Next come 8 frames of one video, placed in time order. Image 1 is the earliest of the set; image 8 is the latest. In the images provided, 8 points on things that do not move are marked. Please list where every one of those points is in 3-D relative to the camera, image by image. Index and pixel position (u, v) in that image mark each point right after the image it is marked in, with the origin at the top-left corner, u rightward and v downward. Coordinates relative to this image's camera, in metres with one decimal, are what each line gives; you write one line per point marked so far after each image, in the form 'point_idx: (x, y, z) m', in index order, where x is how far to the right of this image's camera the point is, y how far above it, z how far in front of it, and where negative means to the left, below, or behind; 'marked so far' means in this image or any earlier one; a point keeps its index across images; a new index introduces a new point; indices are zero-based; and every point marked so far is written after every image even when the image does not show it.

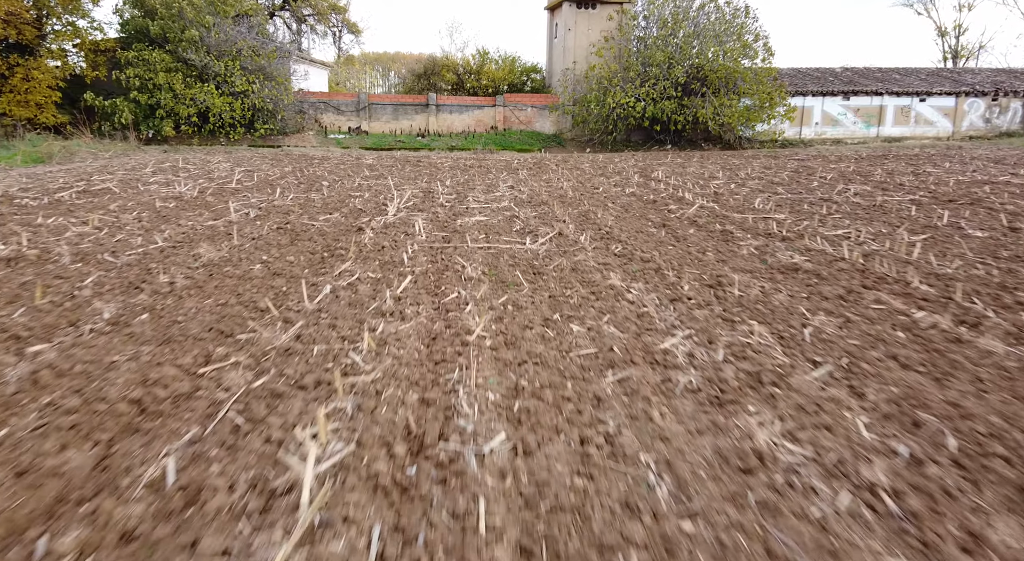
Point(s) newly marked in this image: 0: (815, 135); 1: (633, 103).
0: (+7.0, +3.4, +12.5) m
1: (+2.4, +3.5, +10.7) m
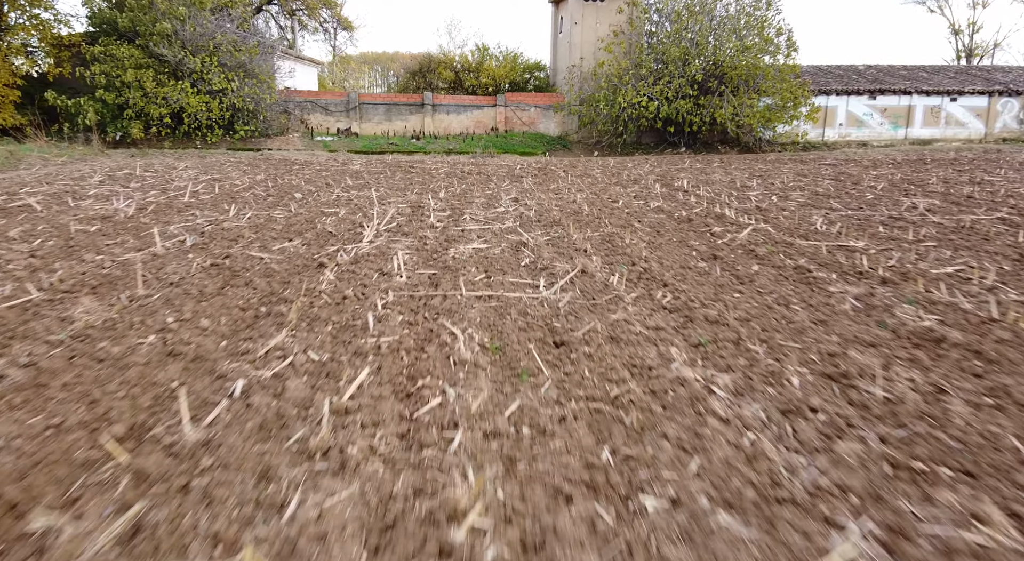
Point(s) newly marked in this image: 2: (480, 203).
0: (+7.0, +3.1, +11.7) m
1: (+2.4, +3.2, +9.9) m
2: (-0.3, +0.7, +4.8) m
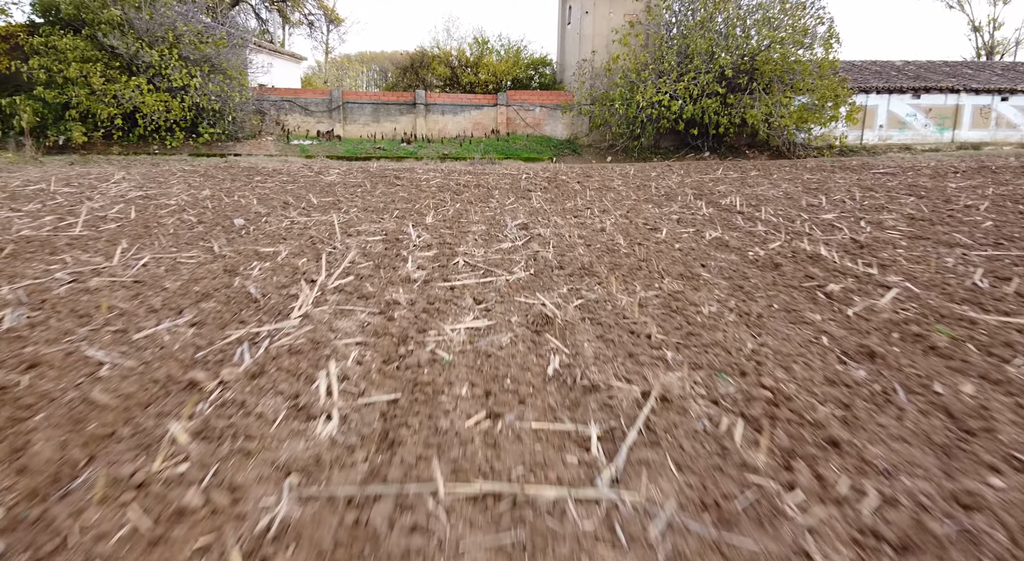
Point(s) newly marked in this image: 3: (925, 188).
0: (+7.1, +2.7, +10.5) m
1: (+2.5, +2.8, +8.7) m
2: (-0.2, +0.3, +3.6) m
3: (+4.4, +1.0, +5.7) m
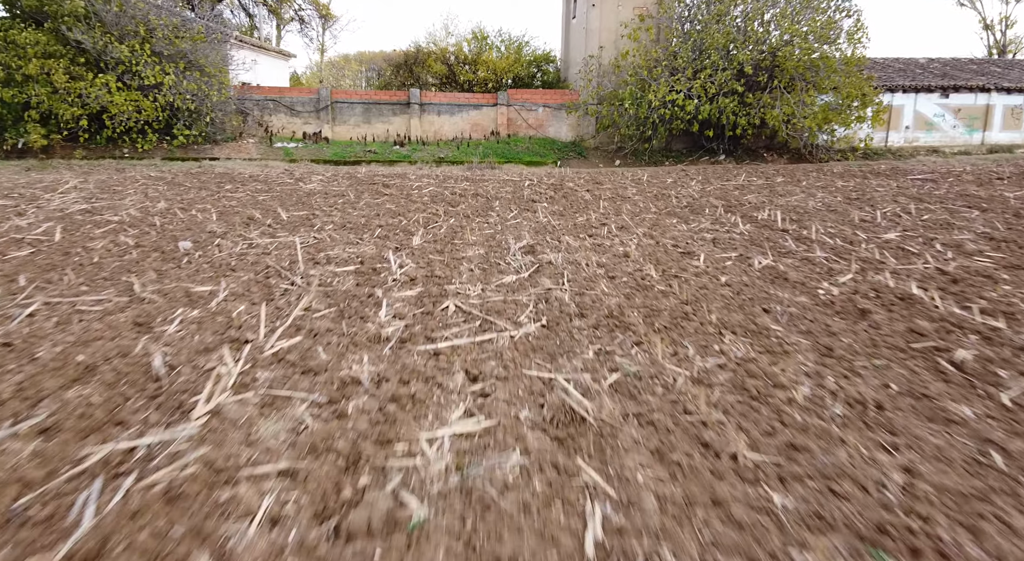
0: (+7.1, +2.5, +9.8) m
1: (+2.5, +2.6, +8.0) m
2: (-0.2, +0.1, +2.9) m
3: (+4.4, +0.8, +5.1) m
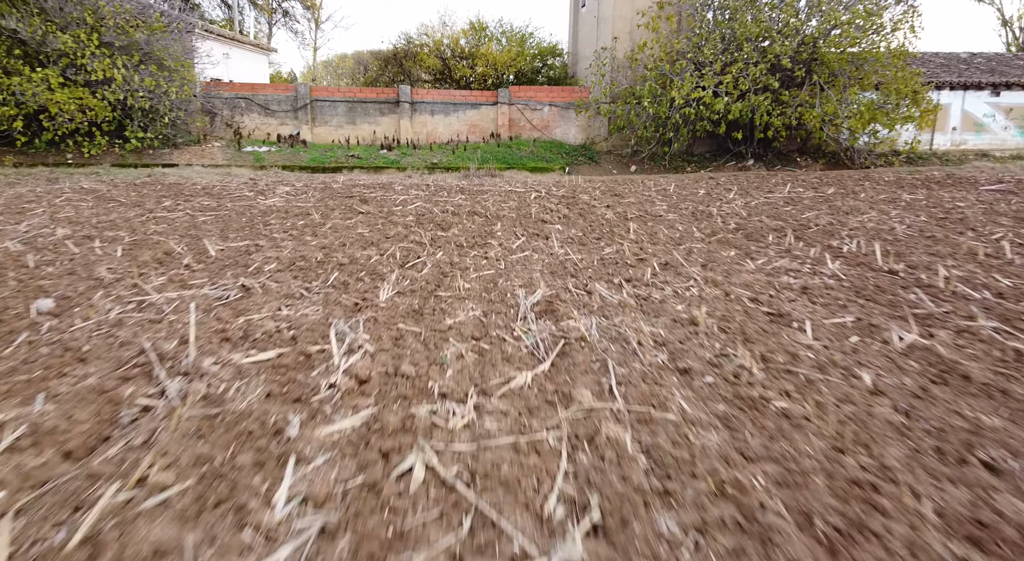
0: (+7.1, +2.2, +8.8) m
1: (+2.5, +2.3, +7.0) m
2: (-0.2, -0.2, +1.9) m
3: (+4.4, +0.5, +4.1) m
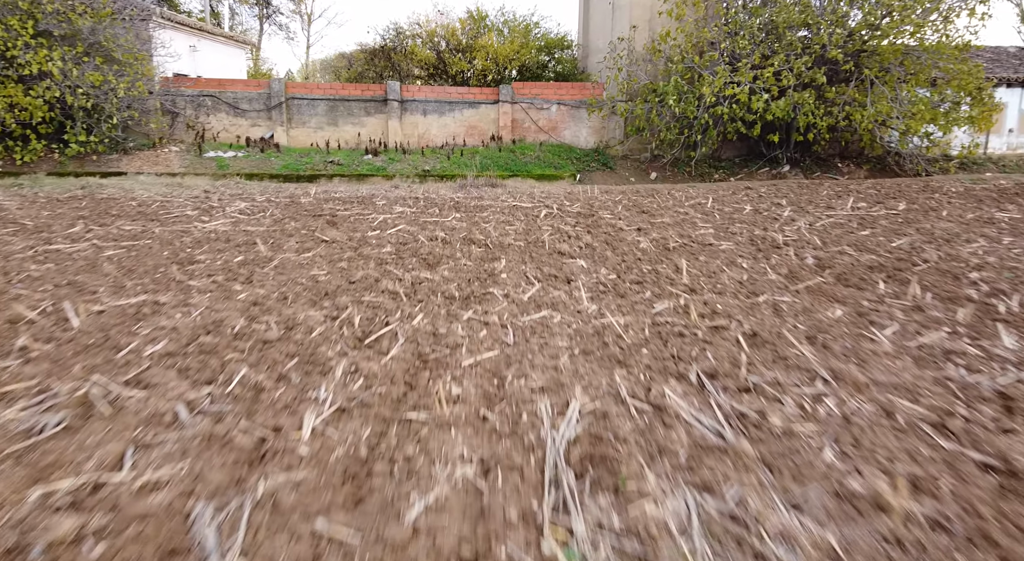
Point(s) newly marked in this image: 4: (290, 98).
0: (+7.1, +1.9, +7.9) m
1: (+2.6, +2.1, +6.1) m
2: (-0.1, -0.5, +1.0) m
3: (+4.5, +0.2, +3.1) m
4: (-2.9, +2.4, +7.1) m
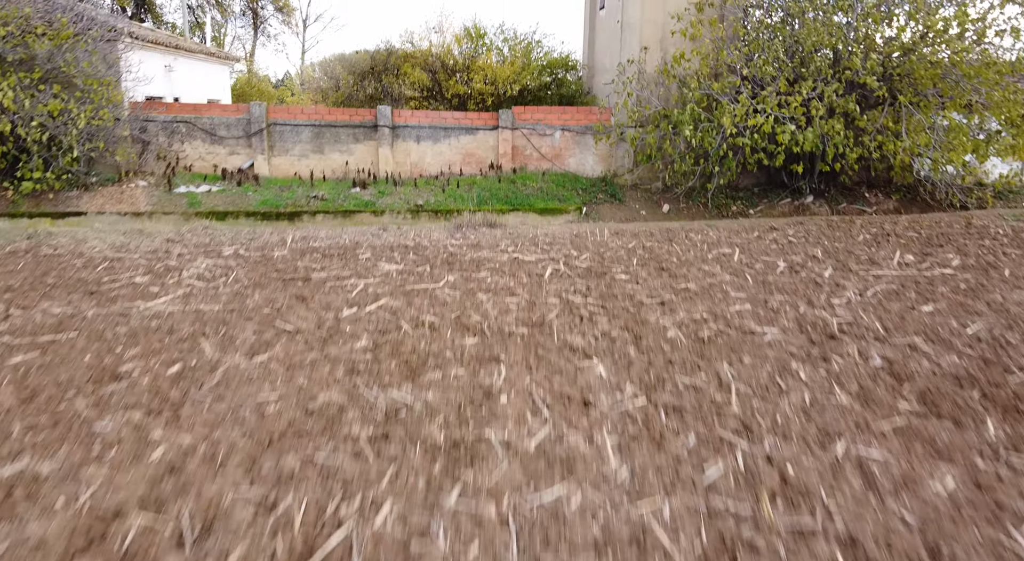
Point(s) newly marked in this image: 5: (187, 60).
0: (+7.2, +1.4, +7.3) m
1: (+2.6, +1.6, +5.5) m
2: (-0.1, -1.0, +0.4) m
3: (+4.5, -0.3, +2.6) m
4: (-2.9, +1.9, +6.6) m
5: (-4.7, +3.3, +8.1) m
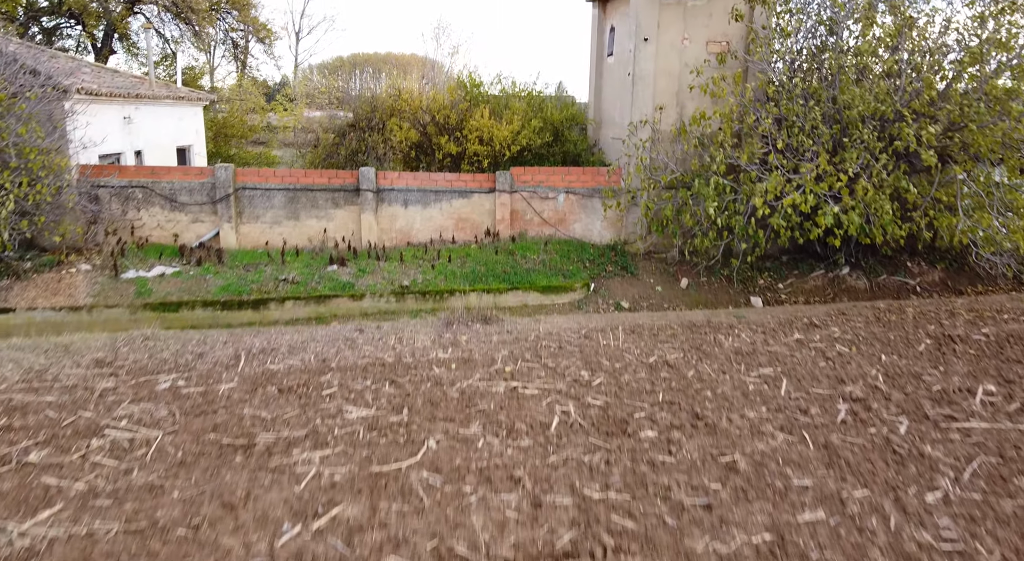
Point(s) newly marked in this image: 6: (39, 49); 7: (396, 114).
0: (+7.1, +0.5, +6.6) m
1: (+2.6, +0.7, +4.8) m
2: (-0.1, -1.8, -0.3) m
3: (+4.5, -1.2, +1.8) m
4: (-2.9, +1.0, +5.8) m
5: (-4.8, +2.4, +7.4) m
6: (-5.1, +2.6, +6.1) m
7: (-1.5, +2.2, +6.9) m
